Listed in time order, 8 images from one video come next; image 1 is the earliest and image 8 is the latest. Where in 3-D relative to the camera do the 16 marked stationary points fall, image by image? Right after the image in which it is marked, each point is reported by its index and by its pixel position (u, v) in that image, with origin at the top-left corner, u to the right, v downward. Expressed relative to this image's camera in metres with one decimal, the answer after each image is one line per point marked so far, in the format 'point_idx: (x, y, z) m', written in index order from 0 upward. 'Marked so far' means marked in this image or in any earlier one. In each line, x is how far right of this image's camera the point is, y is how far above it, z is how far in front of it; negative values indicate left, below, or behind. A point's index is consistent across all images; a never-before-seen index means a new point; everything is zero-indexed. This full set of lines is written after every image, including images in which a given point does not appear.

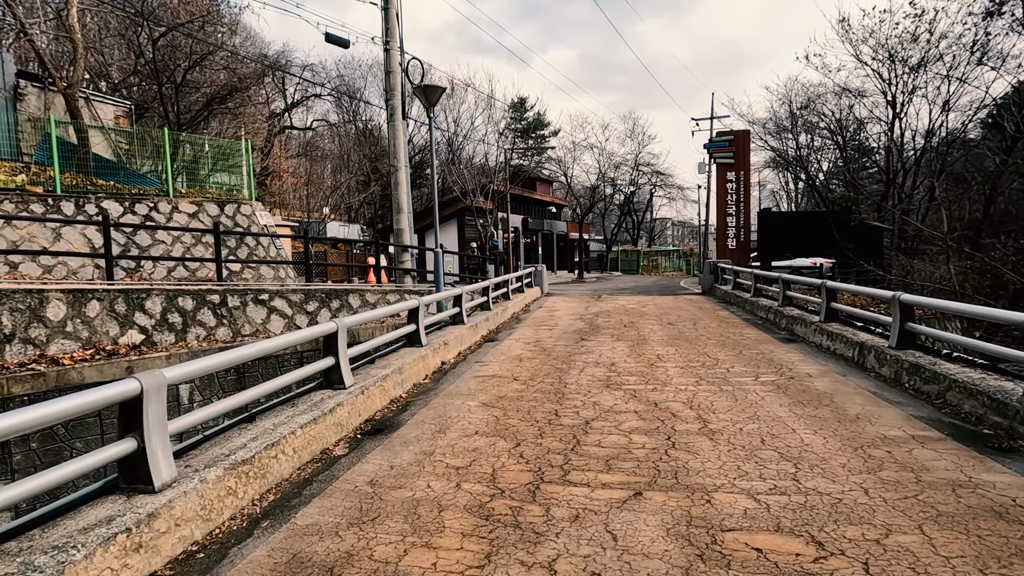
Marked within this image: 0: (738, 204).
0: (+7.9, +3.0, +18.7) m
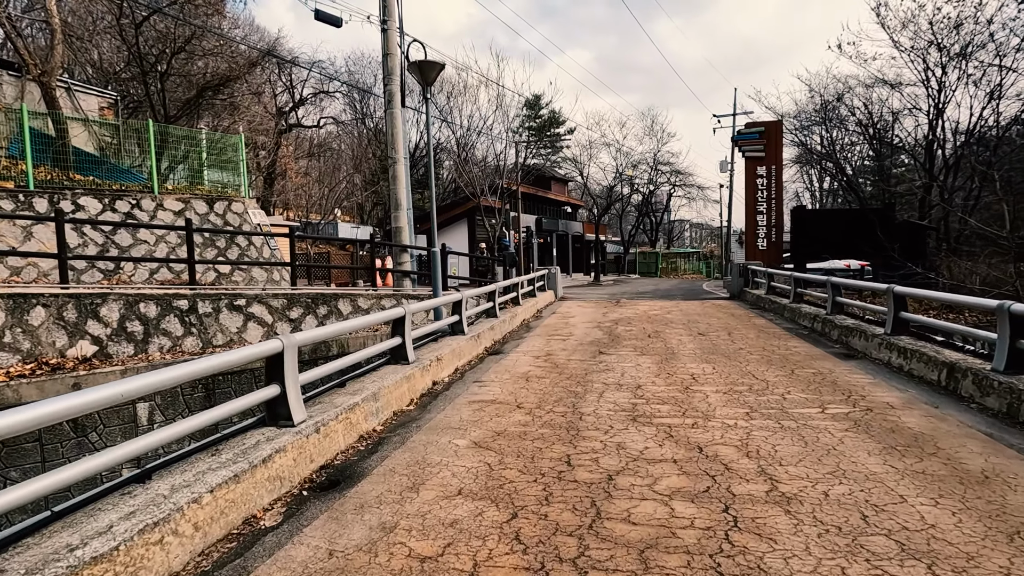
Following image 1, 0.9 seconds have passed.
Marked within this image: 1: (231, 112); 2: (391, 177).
0: (+8.3, +2.9, +17.3) m
1: (-9.0, +5.6, +17.0) m
2: (-2.6, +2.4, +11.6) m
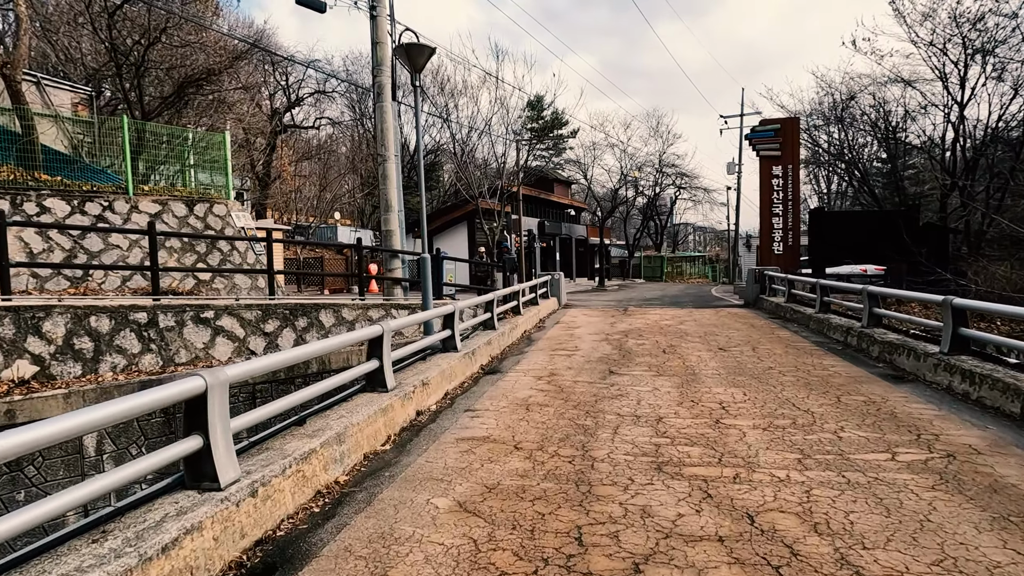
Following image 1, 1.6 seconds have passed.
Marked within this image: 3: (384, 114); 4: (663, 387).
0: (+8.4, +2.6, +16.3) m
1: (-9.0, +5.4, +16.1) m
2: (-2.6, +2.3, +10.7) m
3: (-2.6, +3.5, +10.7) m
4: (+1.8, -1.2, +6.3) m
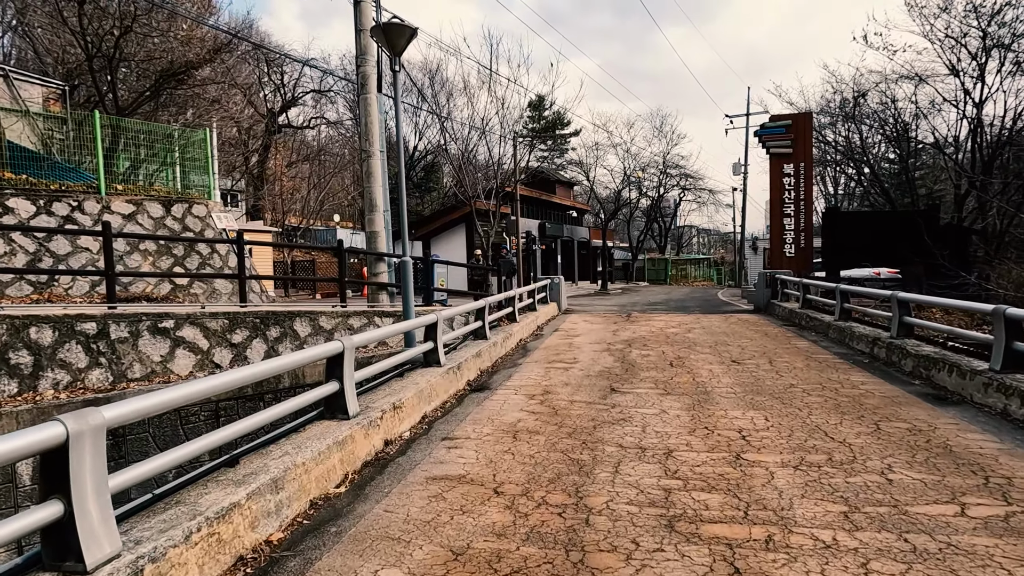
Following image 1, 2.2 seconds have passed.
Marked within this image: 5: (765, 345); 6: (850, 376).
0: (+8.3, +2.5, +15.5) m
1: (-9.0, +5.3, +15.4) m
2: (-2.8, +2.2, +10.0) m
3: (-2.7, +3.4, +10.0) m
4: (+1.7, -1.3, +5.5) m
5: (+4.3, -1.0, +9.0) m
6: (+4.2, -1.1, +6.7) m
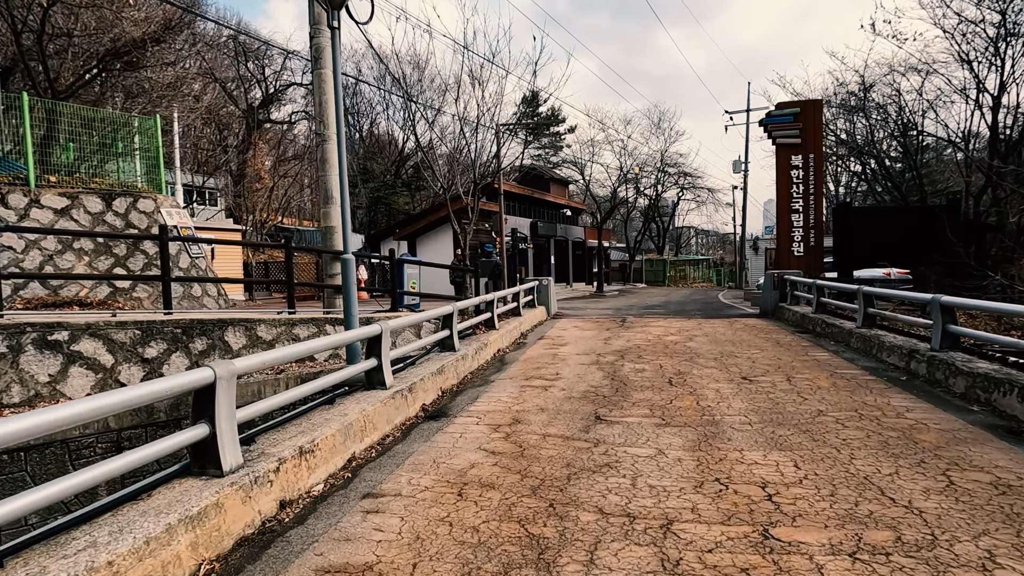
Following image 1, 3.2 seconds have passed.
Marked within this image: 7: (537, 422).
0: (+7.9, +2.5, +14.3) m
1: (-9.5, +5.2, +14.2) m
2: (-3.2, +2.1, +8.7) m
3: (-3.1, +3.3, +8.7) m
4: (+1.3, -1.3, +4.3) m
5: (+3.9, -1.0, +7.7) m
6: (+3.9, -1.1, +5.4) m
7: (+0.2, -1.3, +5.2) m
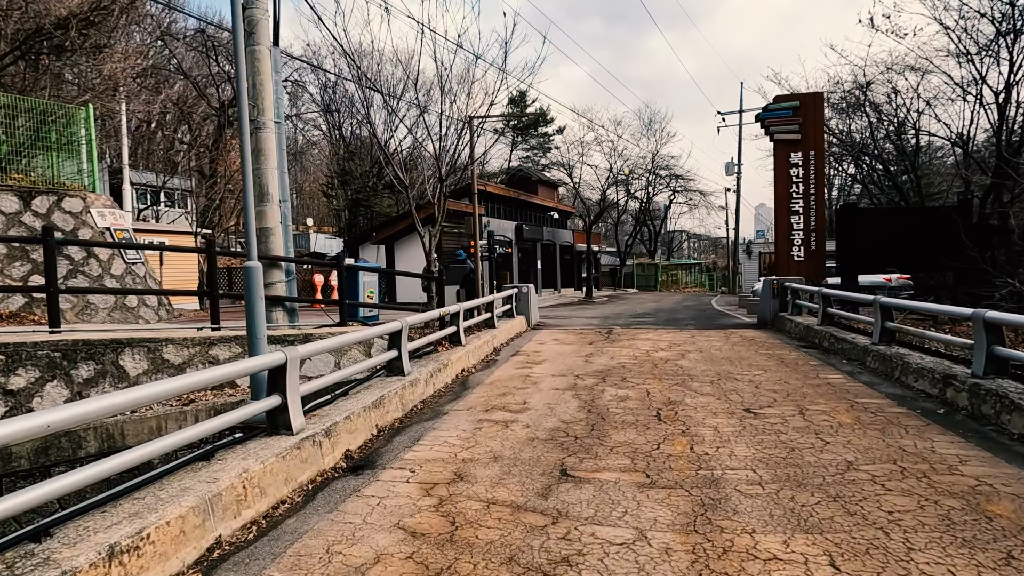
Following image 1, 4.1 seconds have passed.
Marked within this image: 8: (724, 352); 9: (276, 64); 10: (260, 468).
0: (+7.3, +2.3, +13.2) m
1: (-10.0, +5.0, +12.9) m
2: (-3.7, +1.9, +7.5) m
3: (-3.6, +3.2, +7.6) m
4: (+0.8, -1.4, +3.1) m
5: (+3.4, -1.1, +6.6) m
6: (+3.4, -1.3, +4.3) m
7: (-0.2, -1.4, +4.0) m
8: (+3.4, -1.0, +8.6) m
9: (-3.5, +3.3, +7.8) m
10: (-1.7, -1.2, +3.5) m
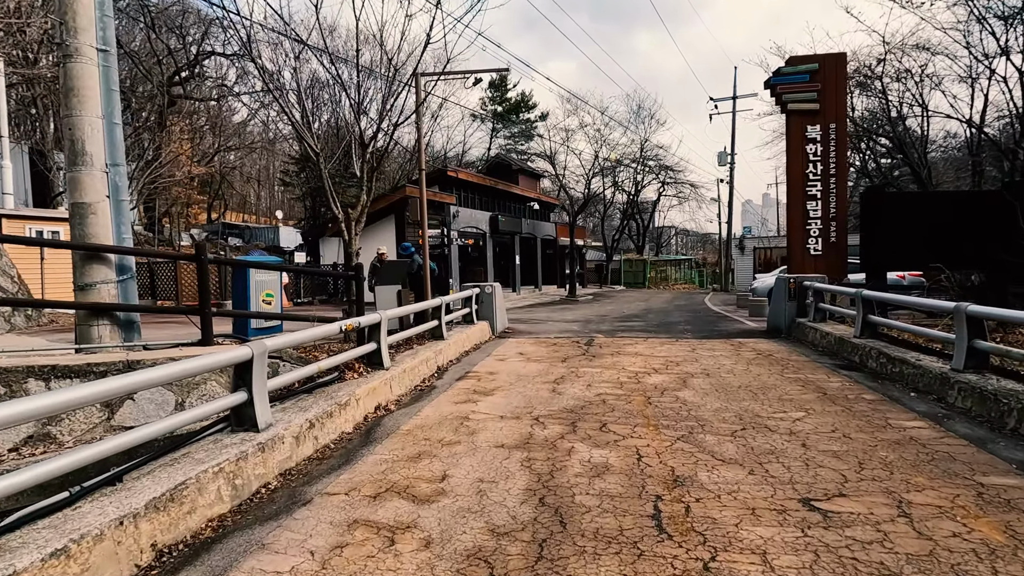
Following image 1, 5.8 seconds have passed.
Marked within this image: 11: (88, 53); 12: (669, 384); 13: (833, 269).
0: (+6.5, +2.3, +11.1) m
1: (-10.8, +5.0, +10.4) m
2: (-4.3, +1.9, +5.1) m
3: (-4.3, +3.2, +5.2) m
4: (+0.3, -1.5, +0.8) m
5: (+2.7, -1.2, +4.4) m
6: (+2.8, -1.3, +2.1) m
7: (-0.8, -1.5, +1.7) m
8: (+2.7, -1.1, +6.4) m
9: (-4.1, +3.3, +5.4) m
10: (-2.3, -1.3, +1.2) m
11: (-4.1, +2.3, +5.2) m
12: (+1.8, -1.1, +6.2) m
13: (+6.7, +0.4, +11.1) m
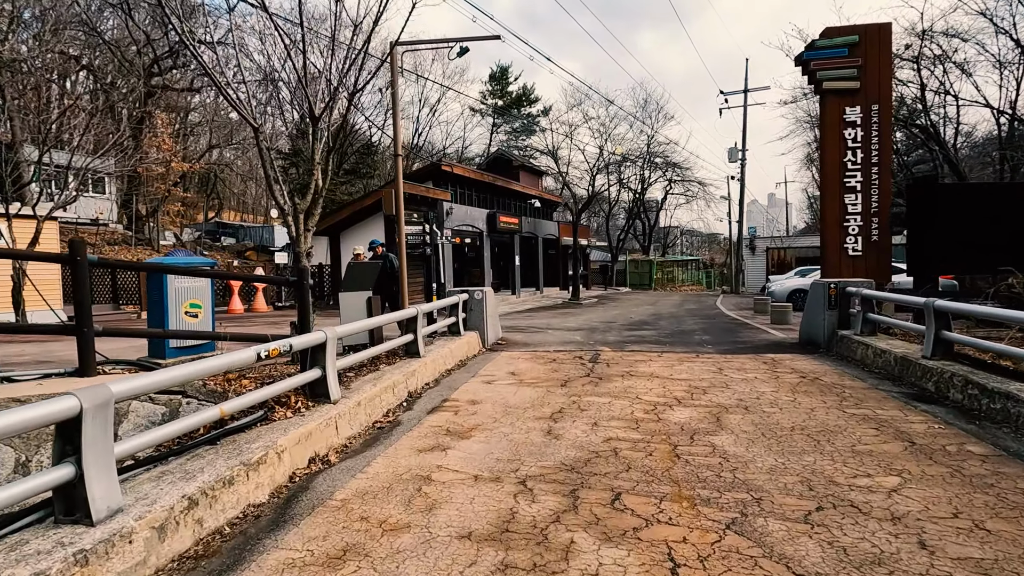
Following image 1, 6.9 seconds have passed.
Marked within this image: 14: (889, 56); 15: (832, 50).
0: (+6.4, +2.2, +9.6) m
1: (-10.9, +4.9, +9.0) m
2: (-4.5, +1.8, +3.8) m
3: (-4.4, +3.1, +3.8) m
4: (+0.1, -1.6, -0.6) m
5: (+2.6, -1.3, +3.0) m
6: (+2.6, -1.4, +0.7) m
7: (-1.0, -1.6, +0.3) m
8: (+2.6, -1.2, +5.0) m
9: (-4.3, +3.2, +4.1) m
10: (-2.5, -1.3, -0.2) m
11: (-4.3, +2.2, +3.8) m
12: (+1.7, -1.2, +4.8) m
13: (+6.6, +0.3, +9.6) m
14: (+6.7, +4.1, +9.4) m
15: (+5.7, +4.3, +9.5) m
